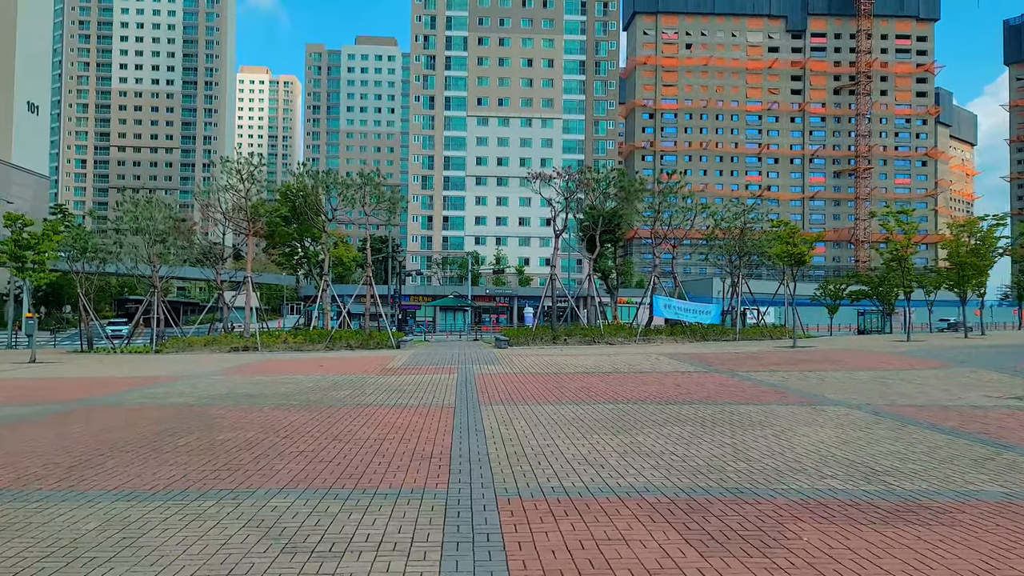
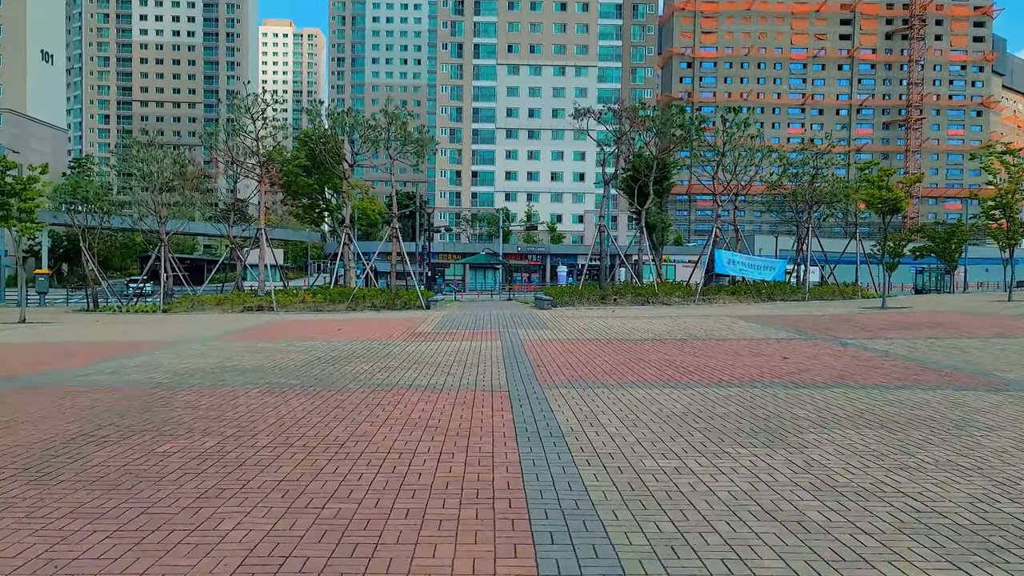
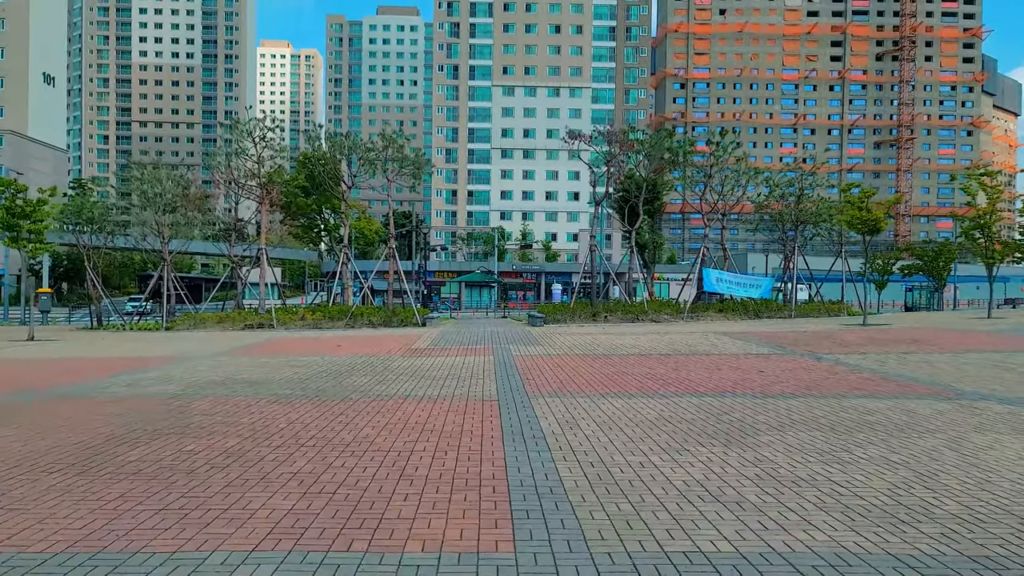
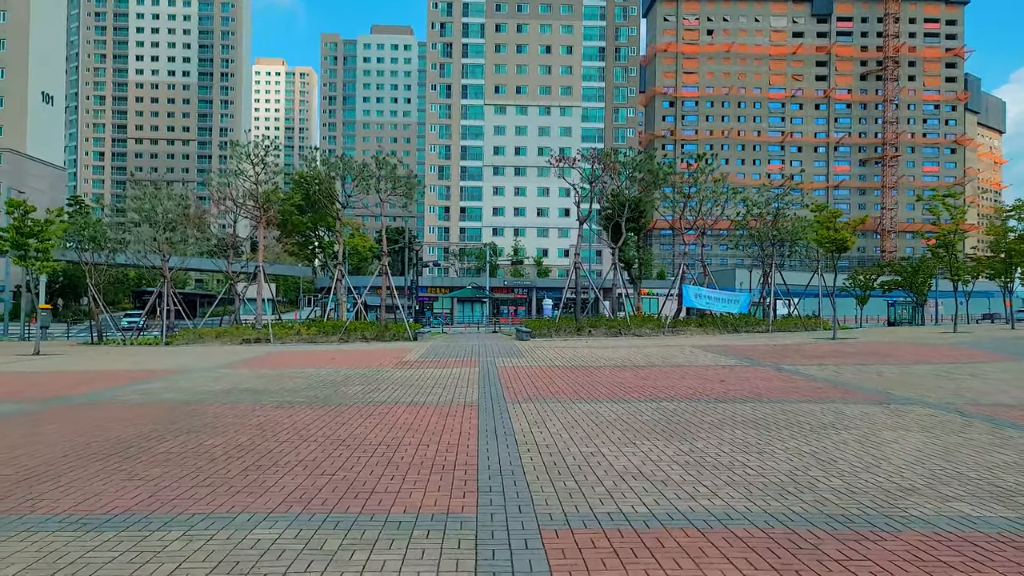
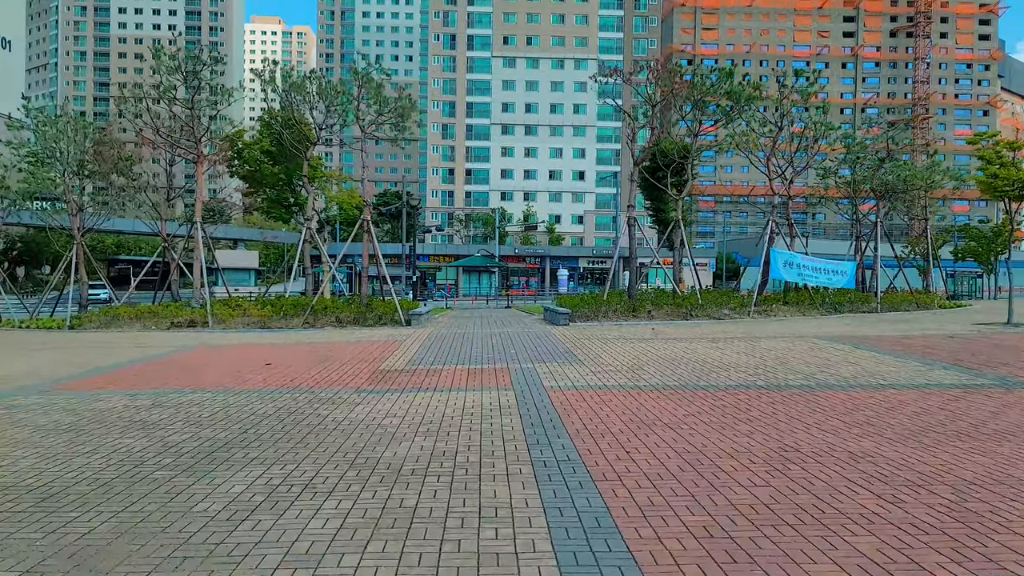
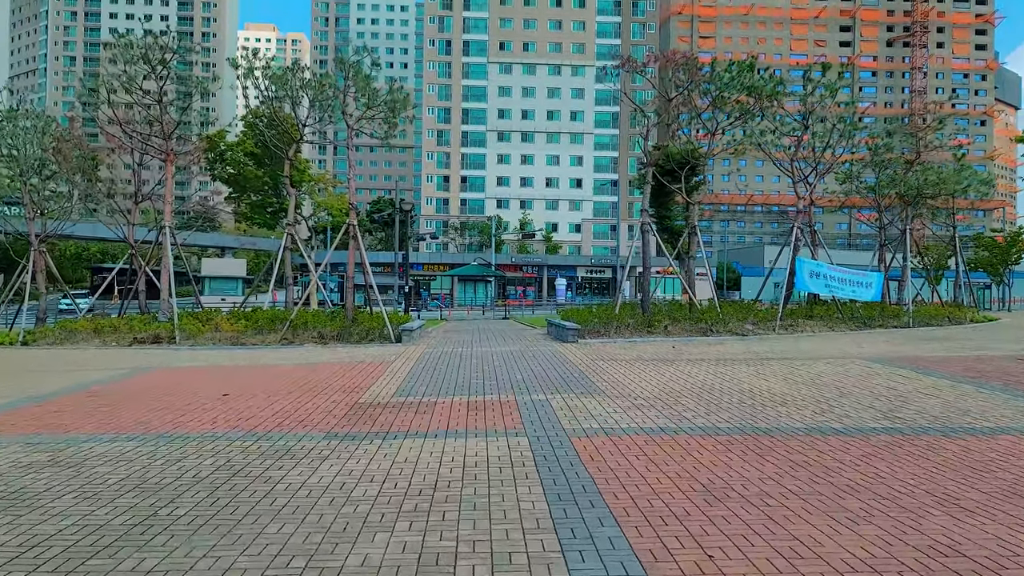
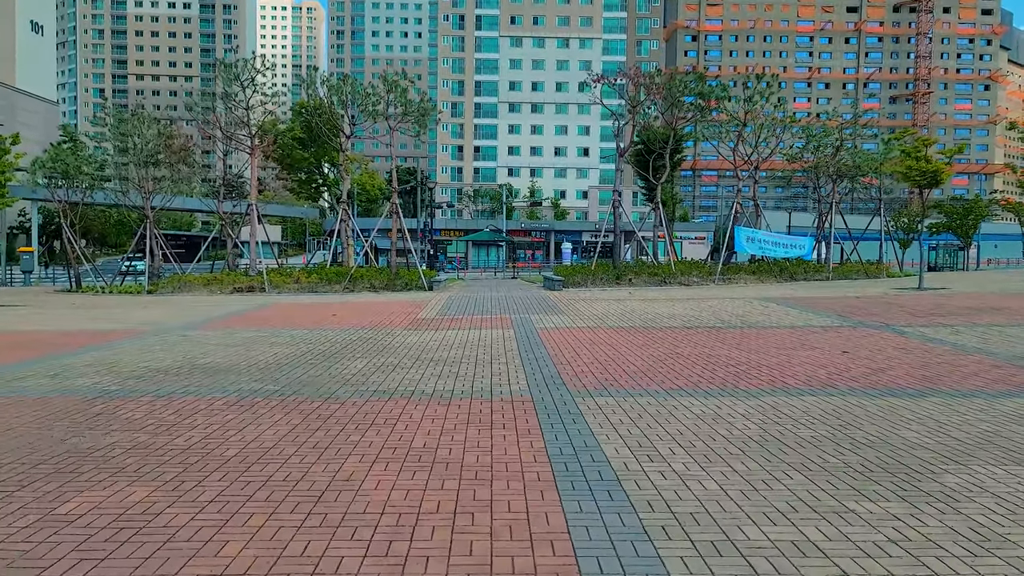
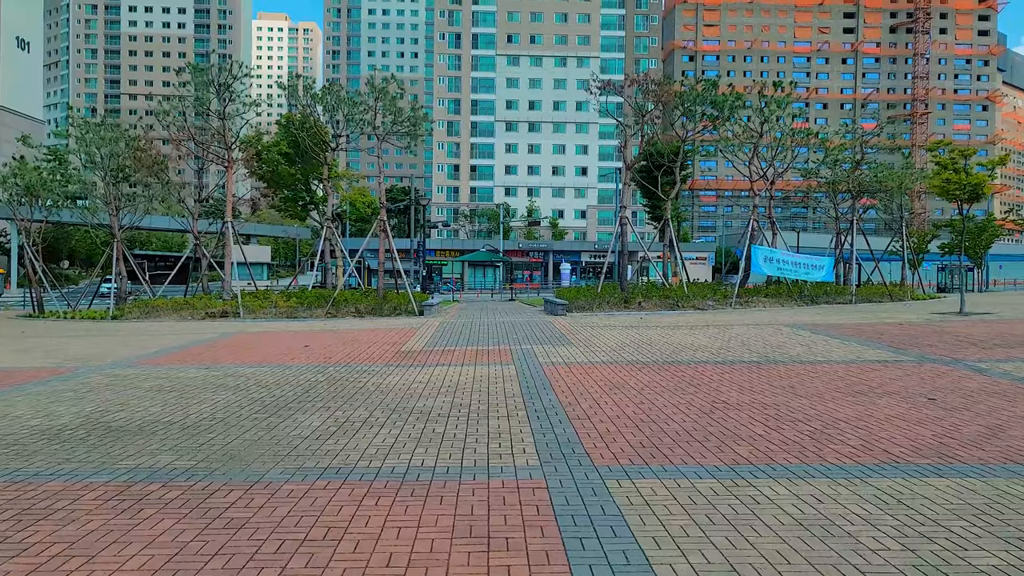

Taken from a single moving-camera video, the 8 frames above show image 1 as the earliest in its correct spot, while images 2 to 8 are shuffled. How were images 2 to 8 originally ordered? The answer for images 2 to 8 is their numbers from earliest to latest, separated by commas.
4, 3, 2, 7, 8, 5, 6
